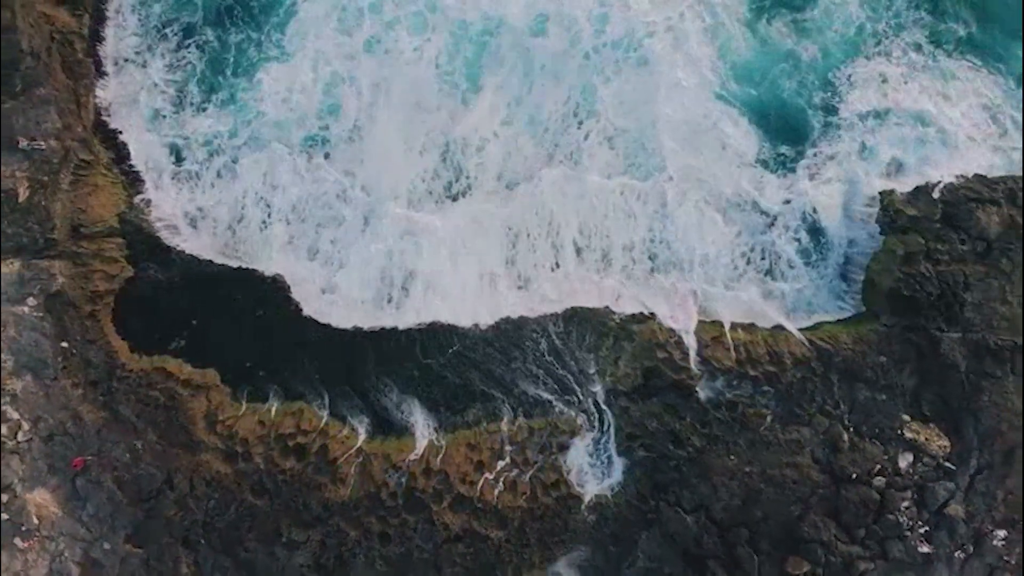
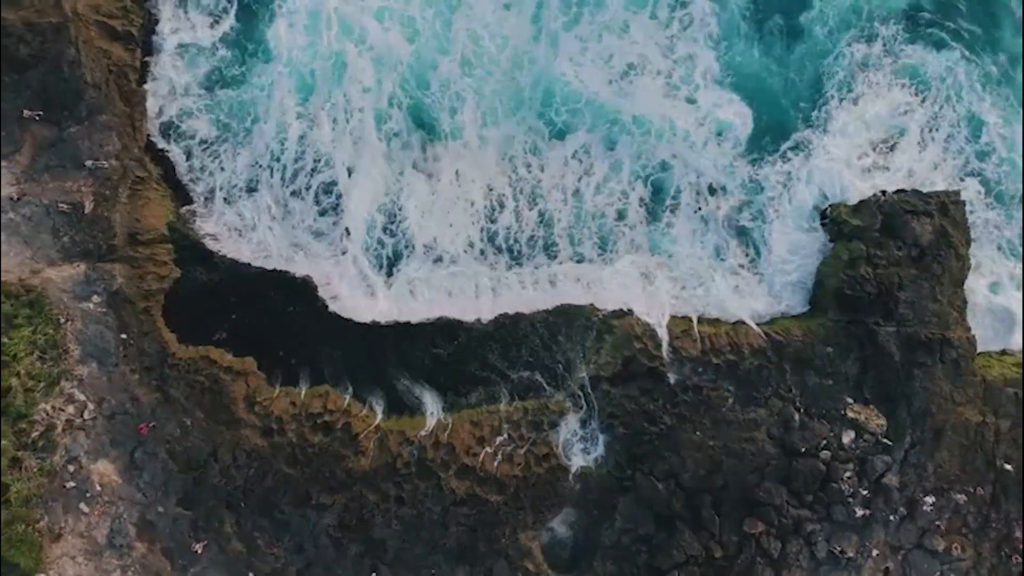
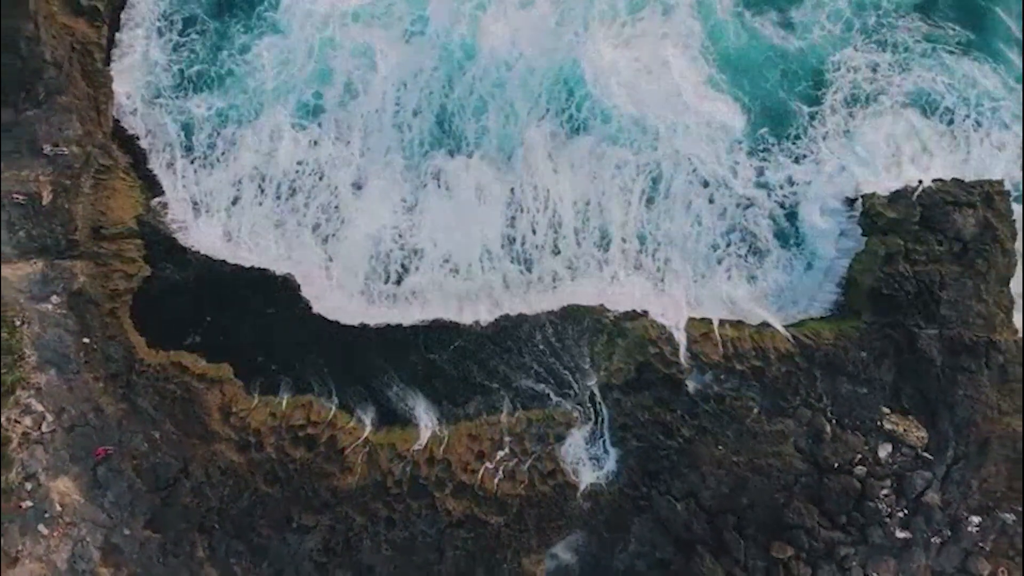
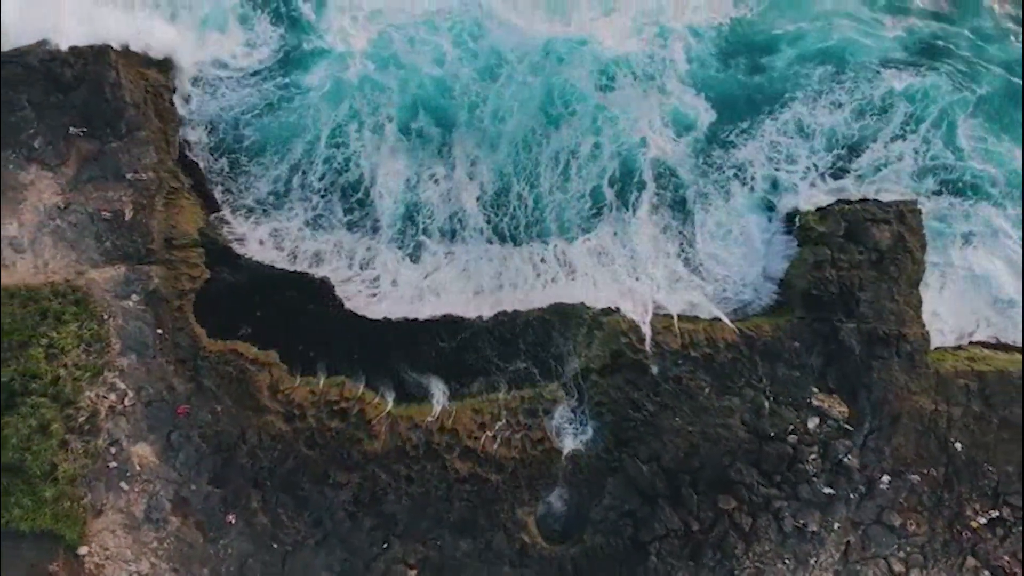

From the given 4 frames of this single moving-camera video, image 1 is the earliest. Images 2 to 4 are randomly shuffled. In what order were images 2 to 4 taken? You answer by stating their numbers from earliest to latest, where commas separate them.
3, 2, 4
